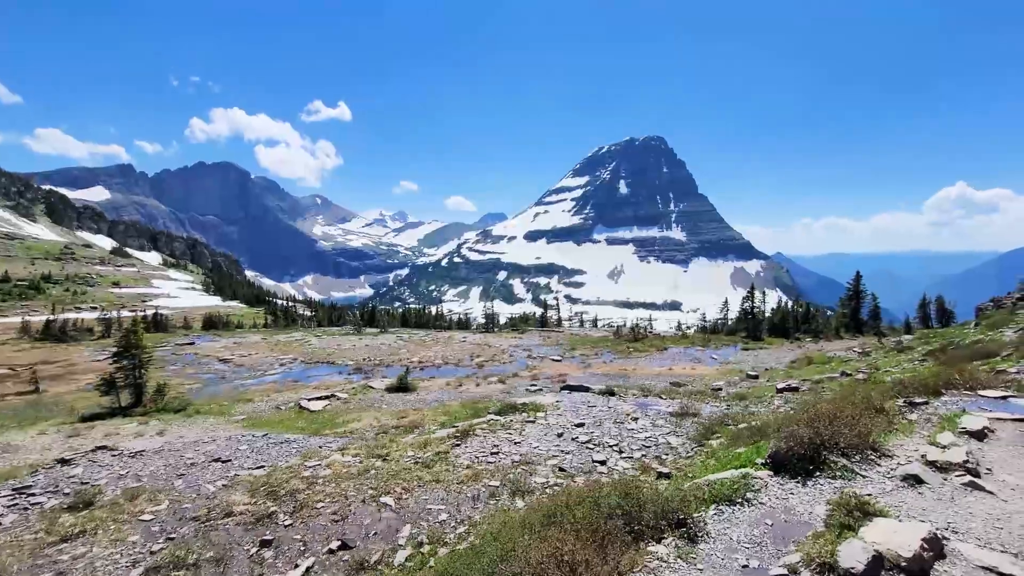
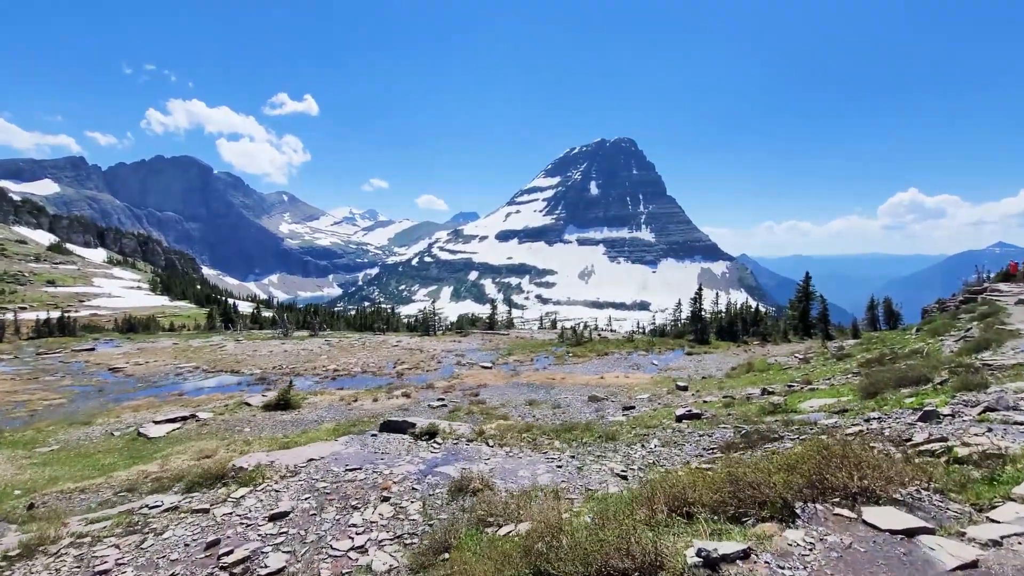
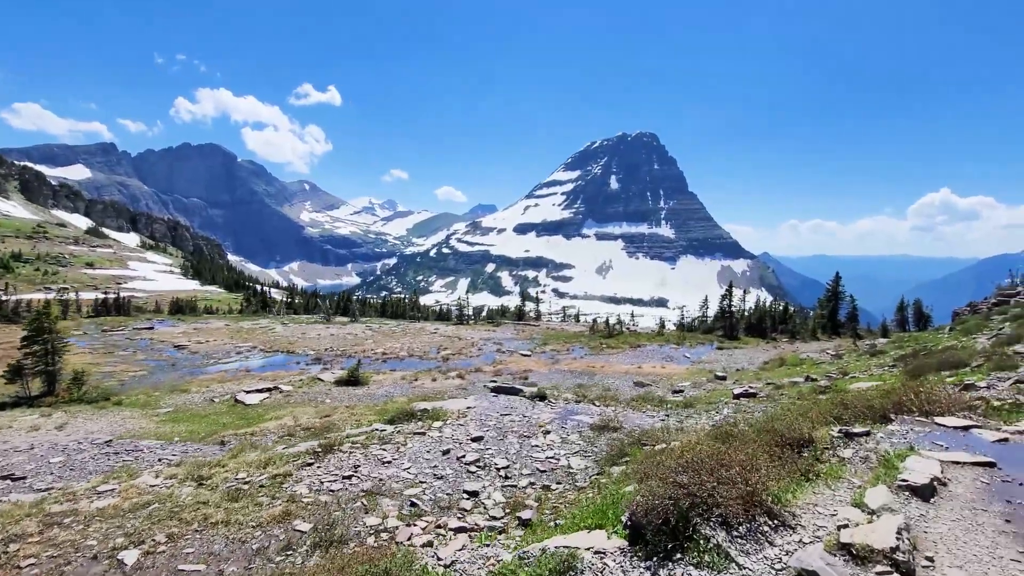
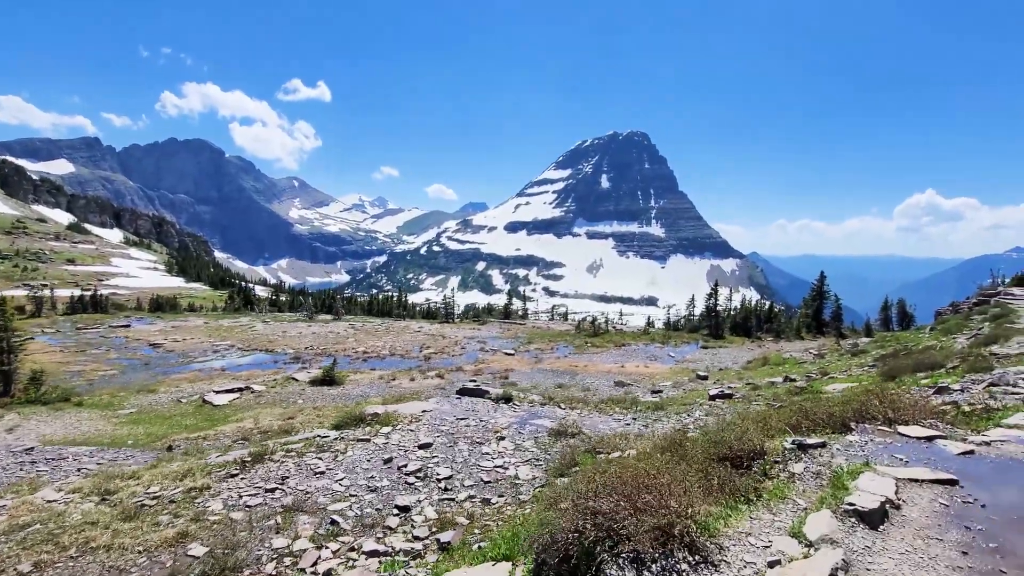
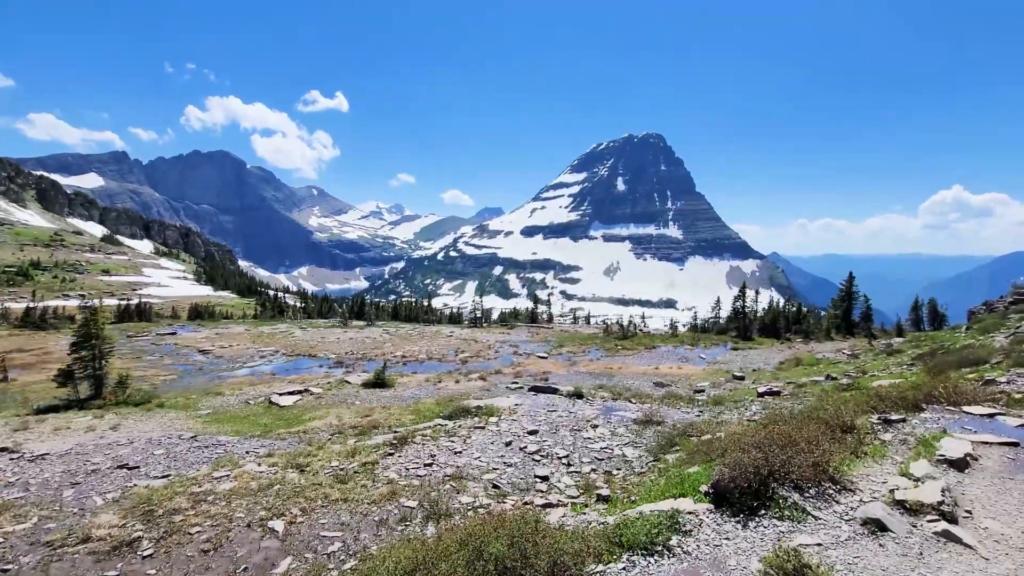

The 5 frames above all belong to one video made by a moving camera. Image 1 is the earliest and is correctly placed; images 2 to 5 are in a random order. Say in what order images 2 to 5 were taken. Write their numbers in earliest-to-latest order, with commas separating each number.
5, 3, 4, 2
